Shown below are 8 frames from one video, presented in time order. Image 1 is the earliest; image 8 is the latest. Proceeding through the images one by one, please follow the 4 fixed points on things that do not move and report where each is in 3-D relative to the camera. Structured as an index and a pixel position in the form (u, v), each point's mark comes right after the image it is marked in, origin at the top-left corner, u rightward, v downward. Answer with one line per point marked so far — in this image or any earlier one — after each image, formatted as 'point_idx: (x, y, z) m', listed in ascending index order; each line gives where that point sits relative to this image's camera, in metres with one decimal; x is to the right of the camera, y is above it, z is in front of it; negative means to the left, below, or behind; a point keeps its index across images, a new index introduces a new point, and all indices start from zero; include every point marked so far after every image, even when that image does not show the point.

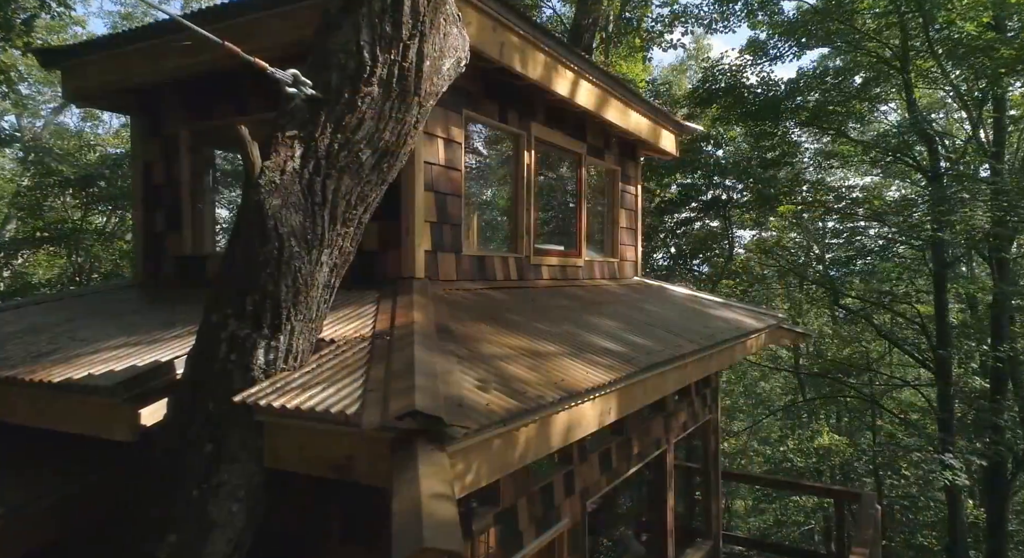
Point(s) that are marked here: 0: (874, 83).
0: (+5.9, +3.1, +12.8) m
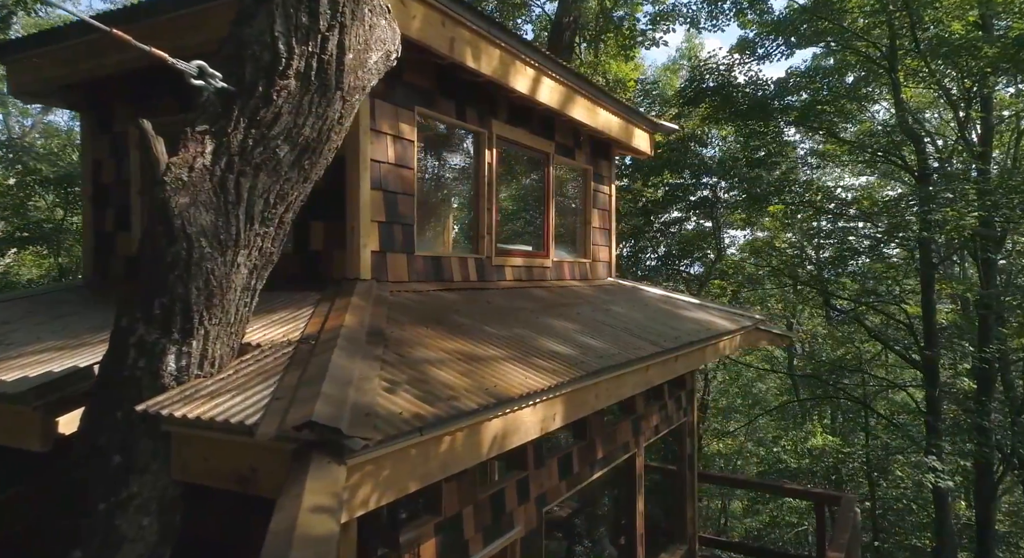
0: (+5.6, +3.1, +12.7) m
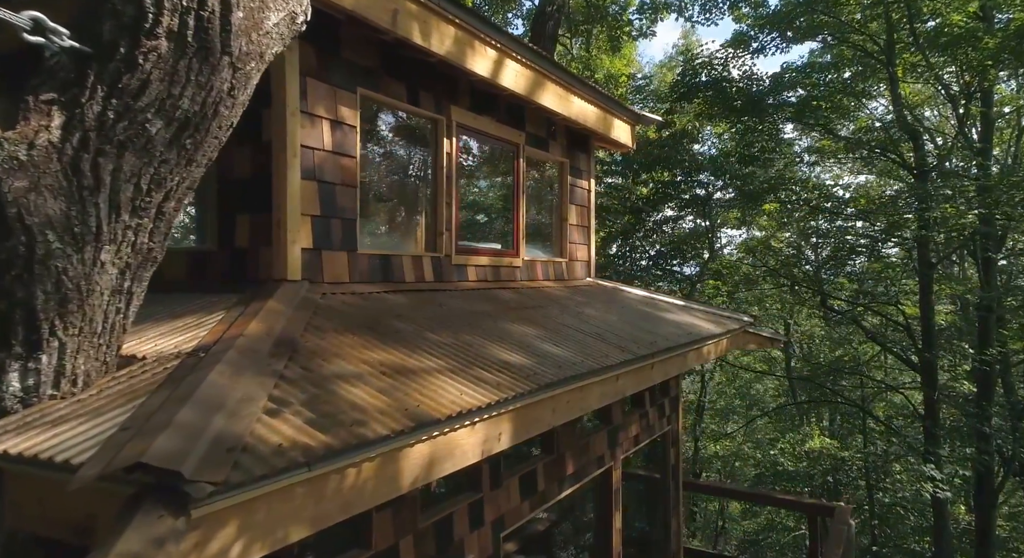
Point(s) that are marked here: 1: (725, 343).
0: (+5.4, +3.1, +12.2) m
1: (+1.8, -0.5, +6.7) m
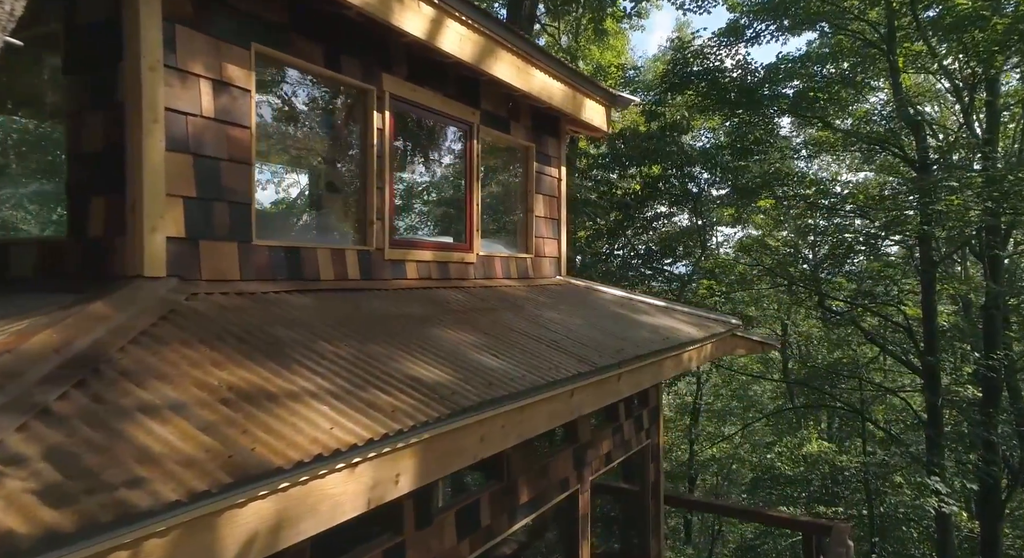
0: (+5.1, +3.1, +11.5) m
1: (+1.5, -0.5, +6.0) m
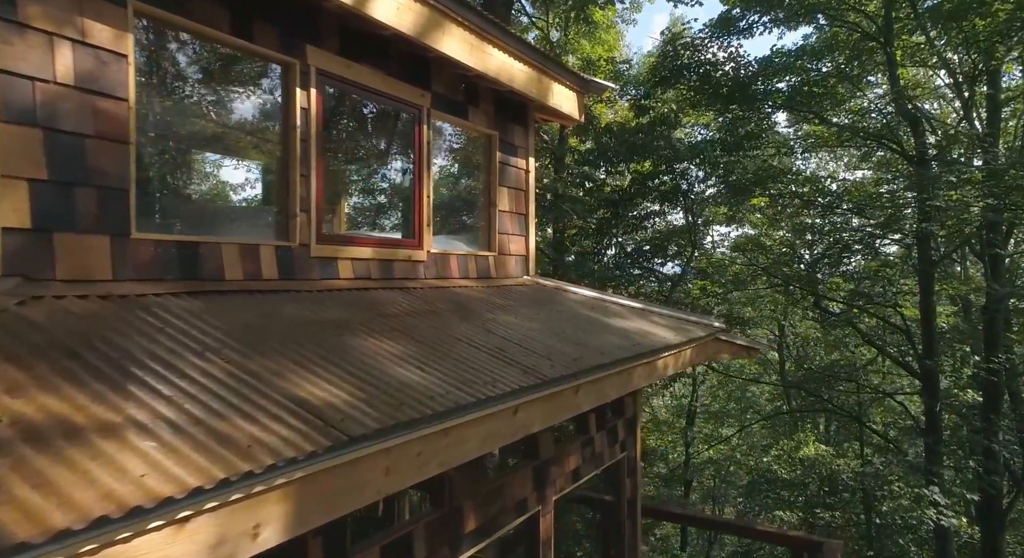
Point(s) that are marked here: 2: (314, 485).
0: (+4.8, +3.1, +11.1) m
1: (+1.2, -0.5, +5.5) m
2: (-0.5, -0.5, +2.1) m
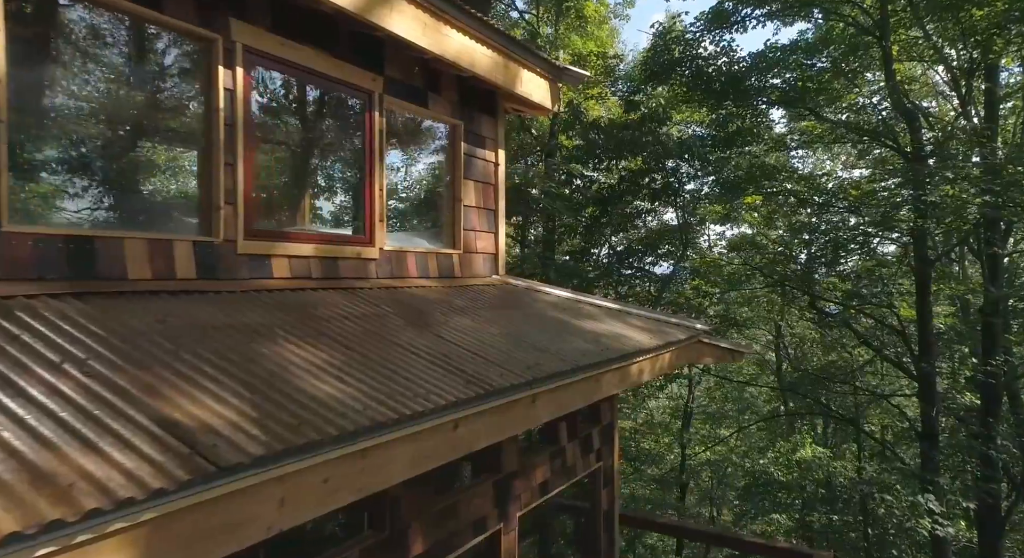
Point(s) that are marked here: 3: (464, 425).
0: (+4.6, +3.1, +10.7) m
1: (+1.0, -0.5, +5.2) m
2: (-0.7, -0.5, +1.7) m
3: (-0.1, -0.5, +2.9) m
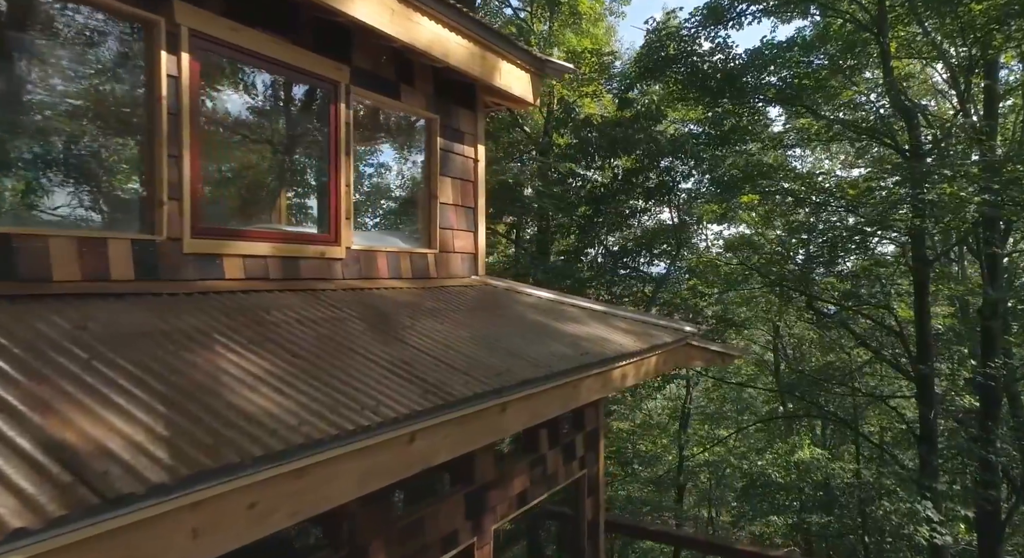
0: (+4.5, +3.1, +10.5) m
1: (+0.9, -0.5, +4.9) m
2: (-0.8, -0.5, +1.5) m
3: (-0.3, -0.5, +2.7) m
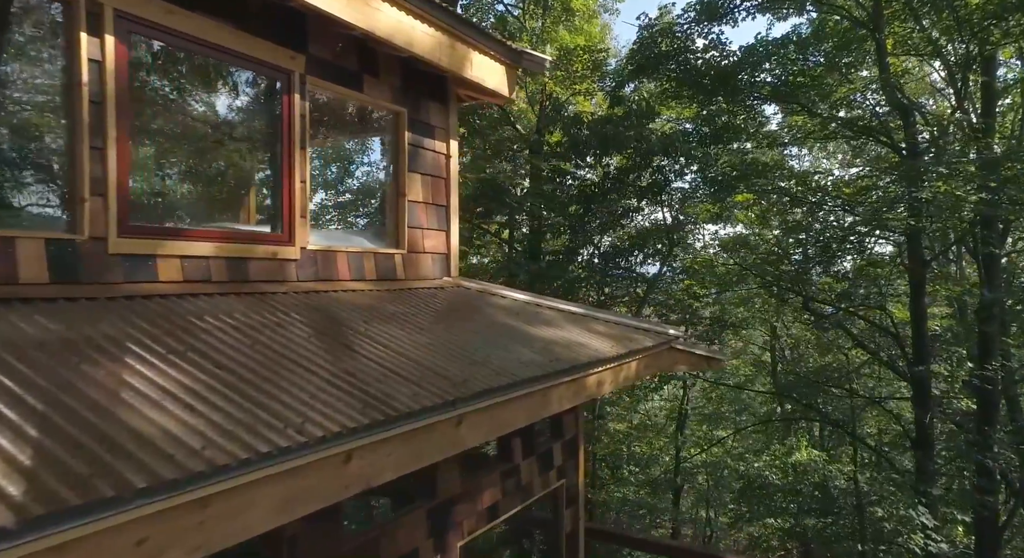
0: (+4.3, +3.1, +10.3) m
1: (+0.7, -0.5, +4.7) m
2: (-1.0, -0.5, +1.3) m
3: (-0.4, -0.5, +2.4) m
